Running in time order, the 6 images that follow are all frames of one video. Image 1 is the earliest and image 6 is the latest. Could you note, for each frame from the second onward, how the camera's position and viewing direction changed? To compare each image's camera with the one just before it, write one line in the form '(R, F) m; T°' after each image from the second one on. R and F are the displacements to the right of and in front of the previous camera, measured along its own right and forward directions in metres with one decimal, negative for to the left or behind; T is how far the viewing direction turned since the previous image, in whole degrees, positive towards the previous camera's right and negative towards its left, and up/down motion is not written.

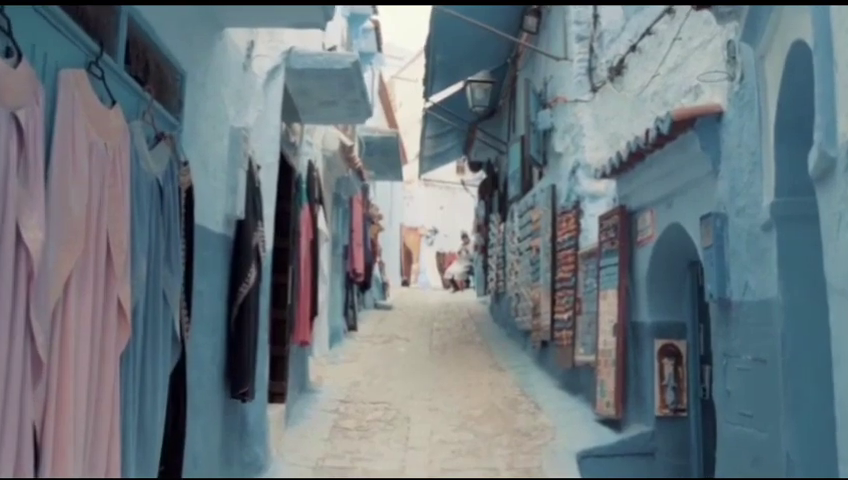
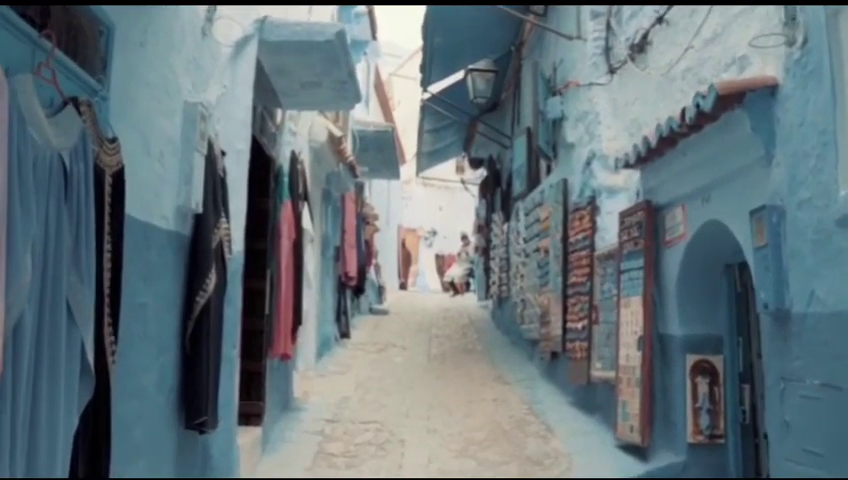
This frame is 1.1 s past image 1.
(0.0, +0.7) m; 0°
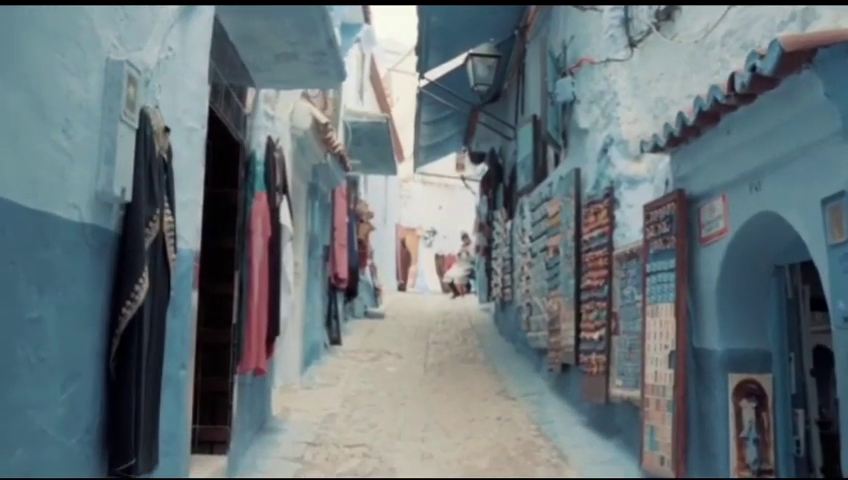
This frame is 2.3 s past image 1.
(+0.1, +0.7) m; 0°
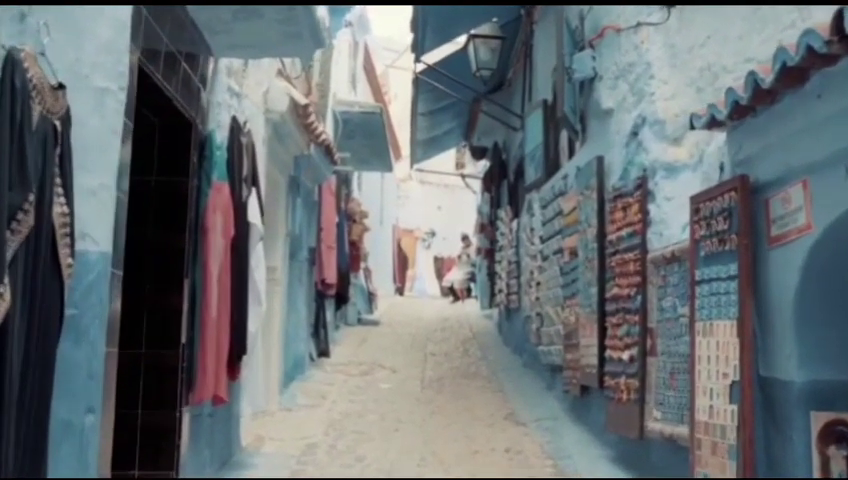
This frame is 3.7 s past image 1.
(0.0, +0.9) m; 0°
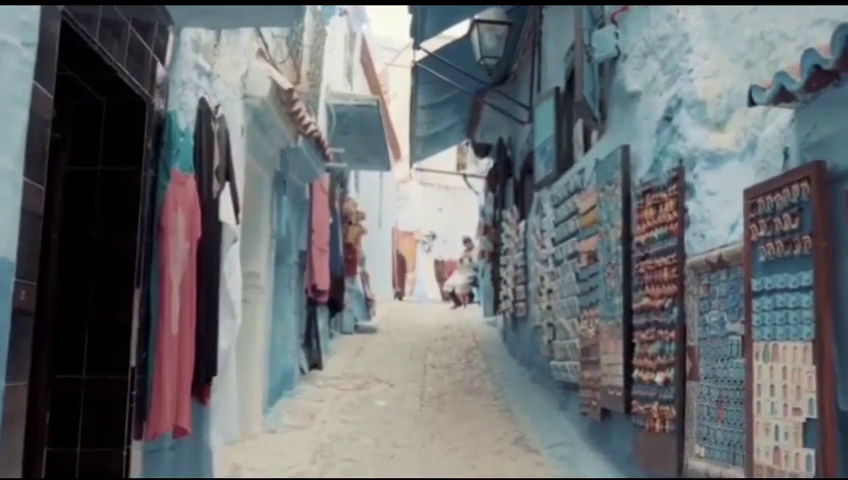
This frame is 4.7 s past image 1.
(0.0, +0.6) m; 0°
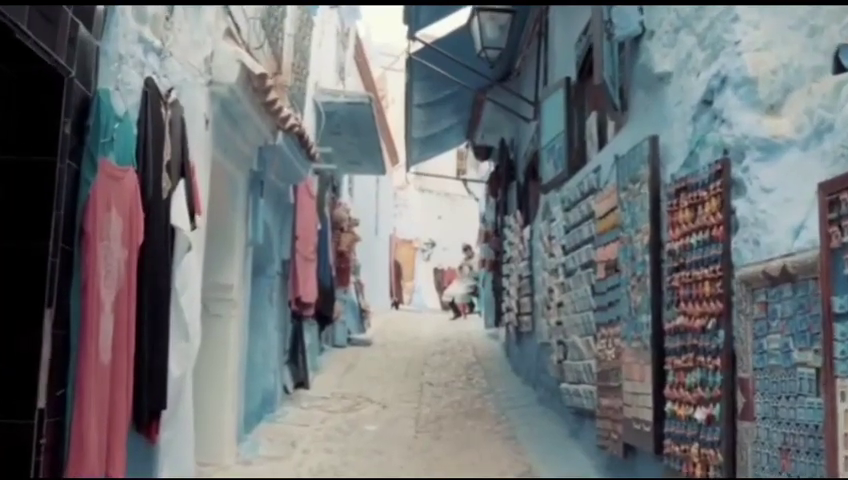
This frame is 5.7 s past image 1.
(+0.1, +0.7) m; 0°
